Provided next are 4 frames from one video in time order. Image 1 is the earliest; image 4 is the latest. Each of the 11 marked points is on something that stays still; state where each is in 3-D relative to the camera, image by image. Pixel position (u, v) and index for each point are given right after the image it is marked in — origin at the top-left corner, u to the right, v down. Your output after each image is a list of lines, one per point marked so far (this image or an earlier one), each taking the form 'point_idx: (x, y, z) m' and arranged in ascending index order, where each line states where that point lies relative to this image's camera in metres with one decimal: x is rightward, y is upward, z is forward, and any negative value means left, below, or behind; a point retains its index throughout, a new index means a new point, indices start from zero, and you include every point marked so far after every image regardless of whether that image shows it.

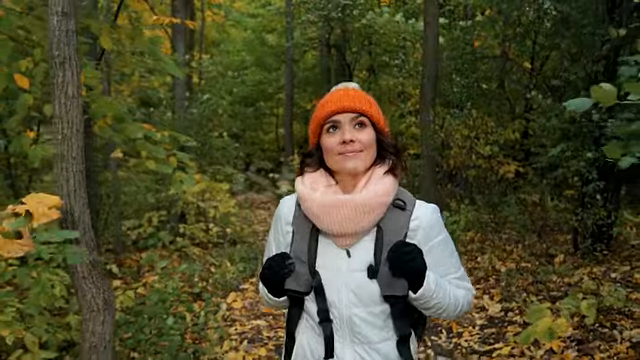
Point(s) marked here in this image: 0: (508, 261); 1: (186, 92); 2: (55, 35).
0: (+2.5, -1.1, +9.9) m
1: (-2.6, +1.7, +13.9) m
2: (-1.6, +0.9, +4.4) m
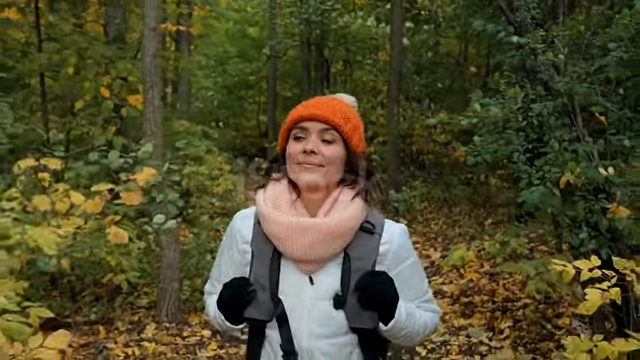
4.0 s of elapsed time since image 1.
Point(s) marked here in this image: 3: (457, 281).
0: (+2.3, -0.8, +12.5) m
1: (-3.0, +2.1, +16.2) m
2: (-1.6, +1.1, +6.8) m
3: (+1.6, -1.2, +8.4) m
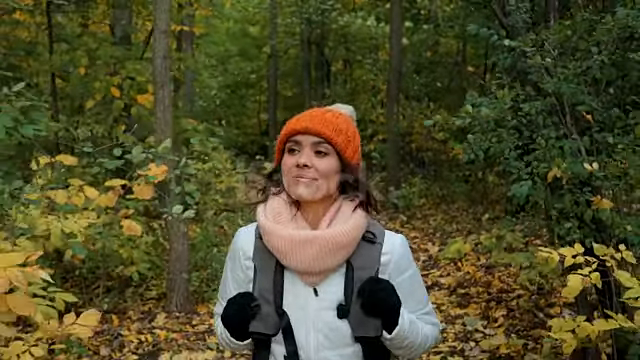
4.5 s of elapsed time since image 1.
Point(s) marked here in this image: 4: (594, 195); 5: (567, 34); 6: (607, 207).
0: (+2.3, -0.7, +12.8) m
1: (-2.9, +2.2, +16.6) m
2: (-1.6, +1.1, +7.1) m
3: (+1.6, -1.2, +8.8) m
4: (+1.7, -0.1, +4.6) m
5: (+1.8, +1.0, +5.1) m
6: (+1.7, -0.2, +4.3) m
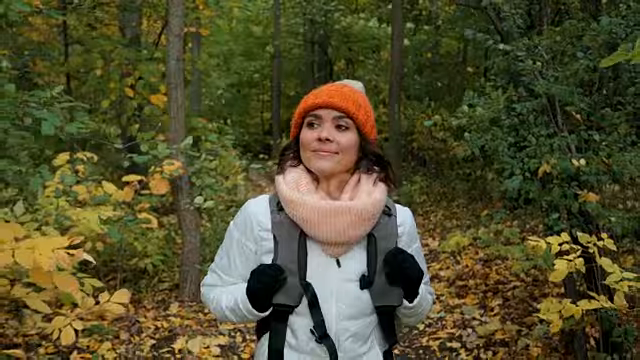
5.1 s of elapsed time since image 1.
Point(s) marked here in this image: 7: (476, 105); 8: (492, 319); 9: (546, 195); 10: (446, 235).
0: (+2.4, -0.7, +13.1) m
1: (-2.9, +2.2, +16.9) m
2: (-1.5, +1.1, +7.5) m
3: (+1.7, -1.1, +9.1) m
4: (+1.8, -0.1, +4.9) m
5: (+1.8, +1.1, +5.5) m
6: (+1.8, -0.1, +4.7) m
7: (+1.3, +0.6, +6.1) m
8: (+1.6, -1.3, +6.6) m
9: (+1.6, -0.1, +5.1) m
10: (+2.0, -0.8, +11.1) m
